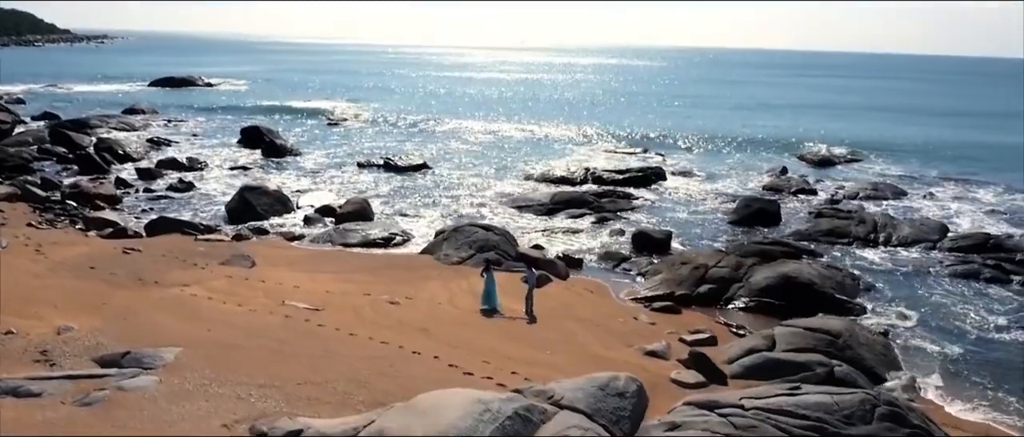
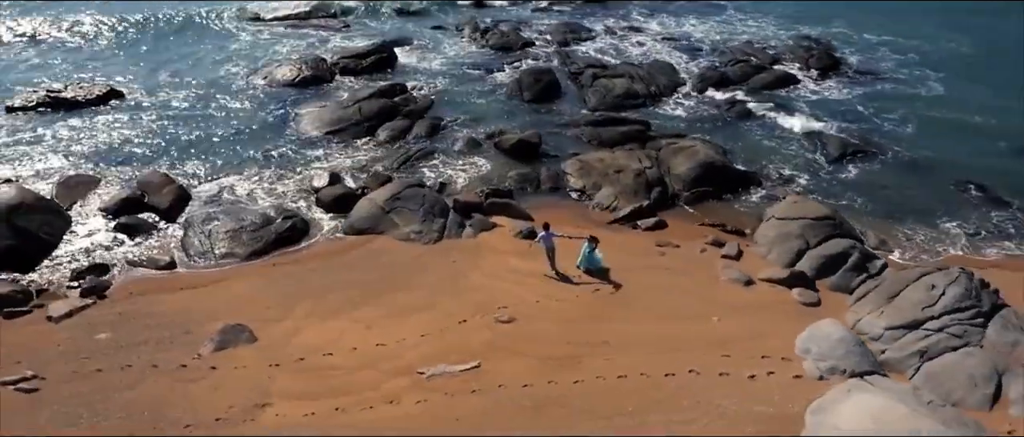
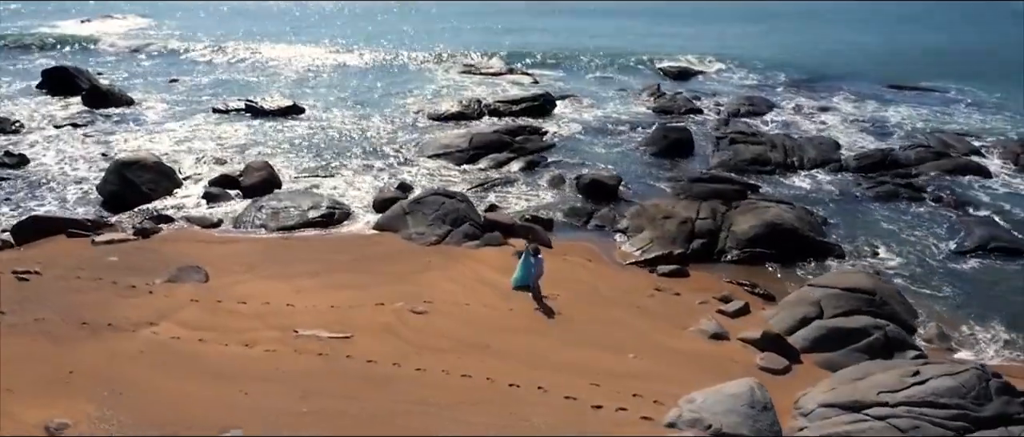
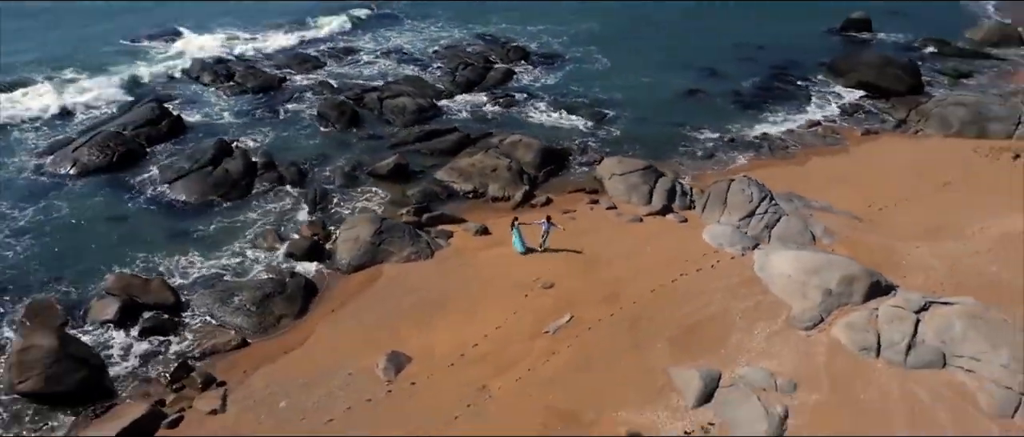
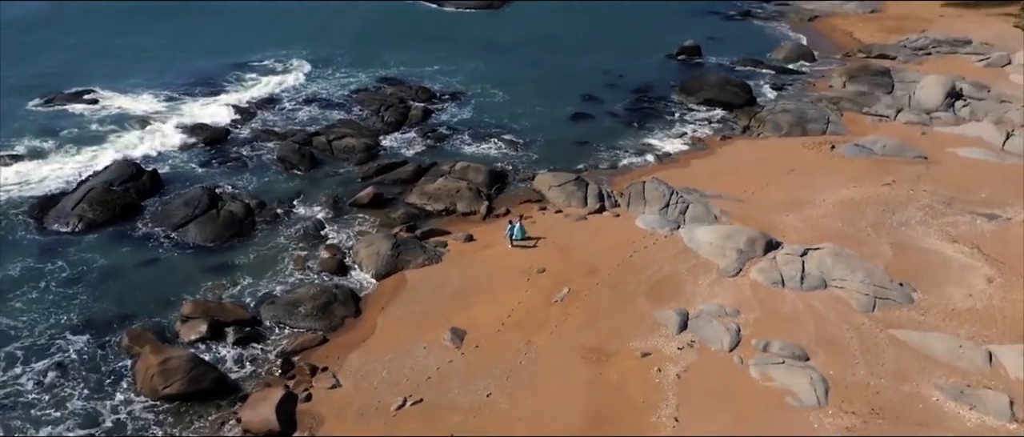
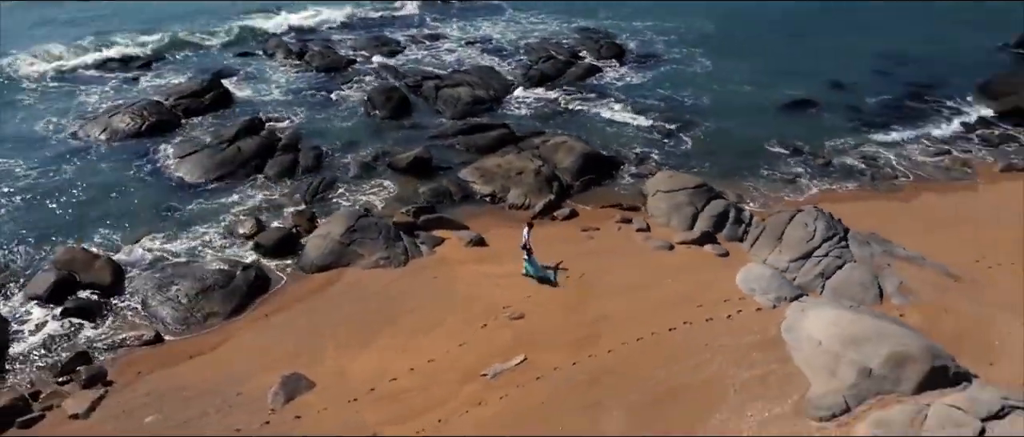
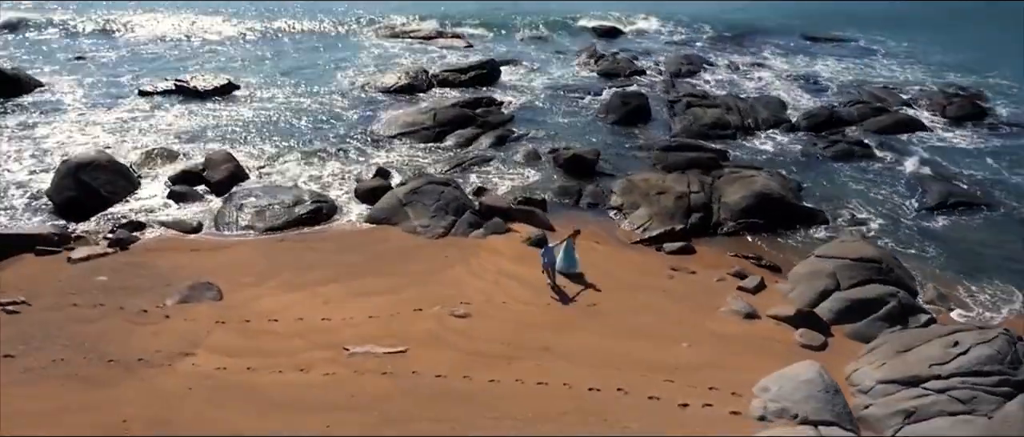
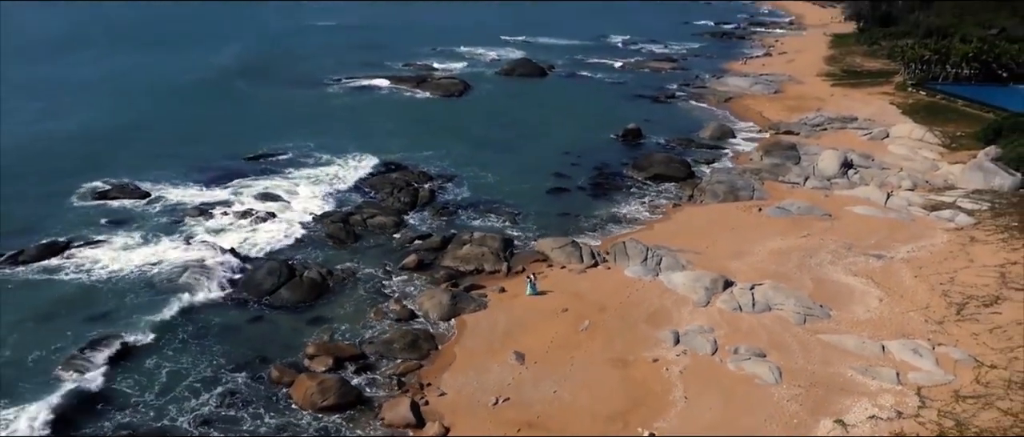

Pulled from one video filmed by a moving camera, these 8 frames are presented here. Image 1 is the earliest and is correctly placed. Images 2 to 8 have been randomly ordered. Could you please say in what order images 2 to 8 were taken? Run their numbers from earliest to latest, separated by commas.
3, 7, 2, 6, 4, 5, 8
